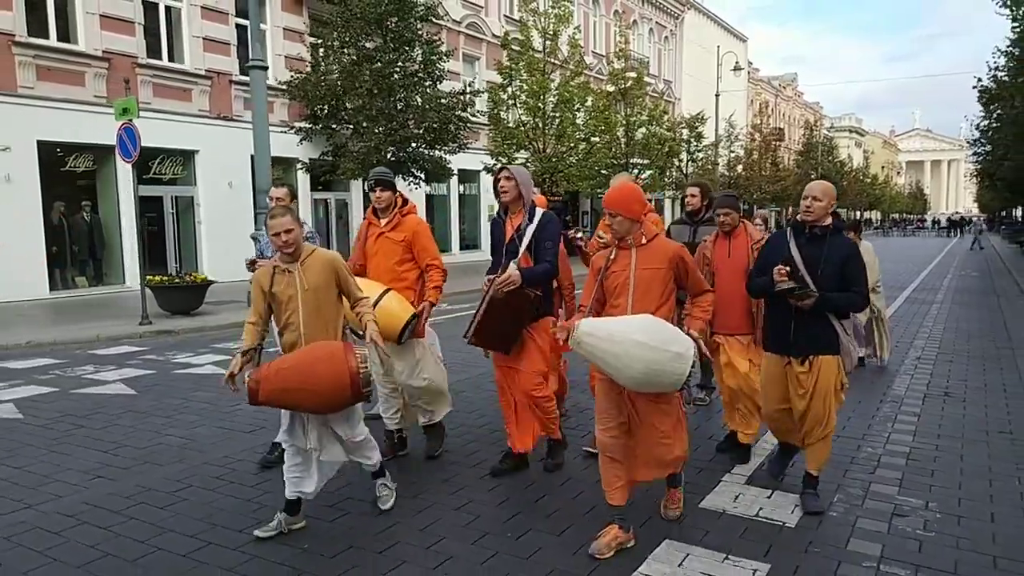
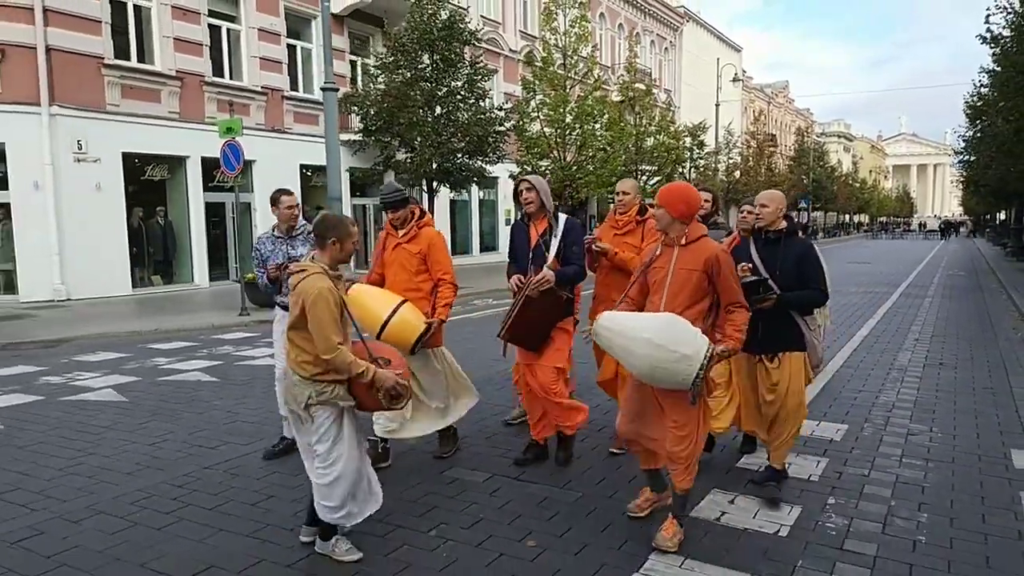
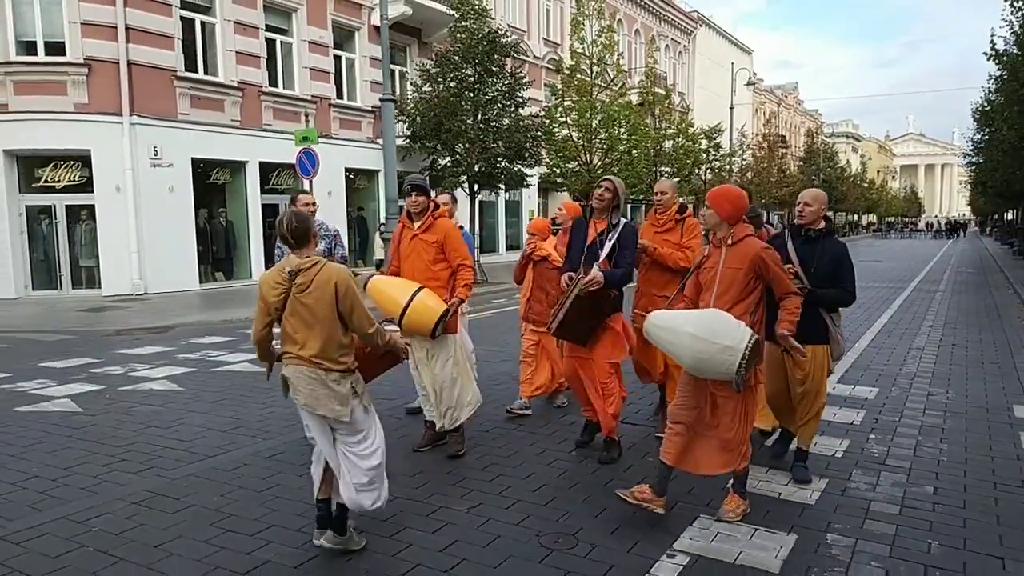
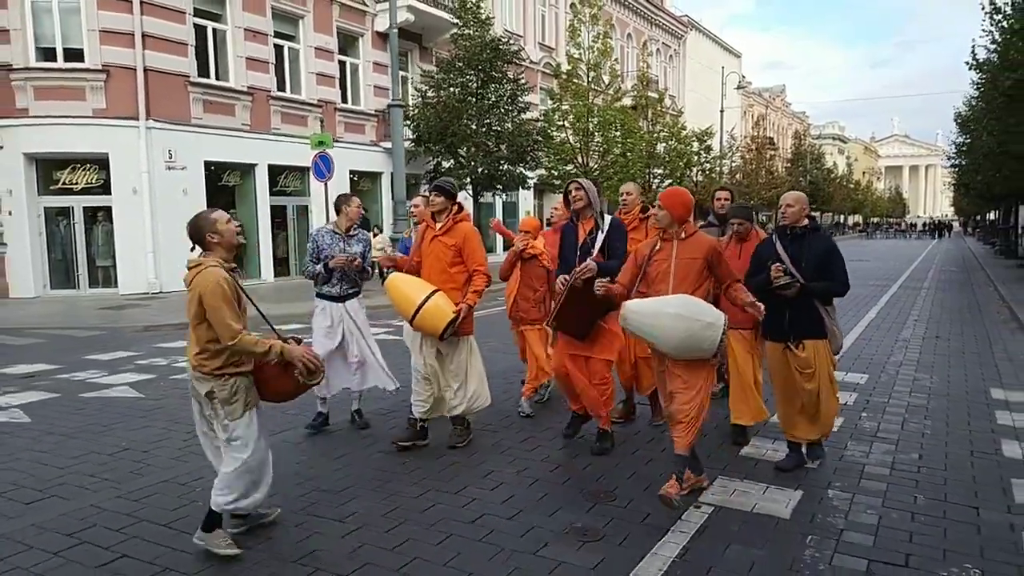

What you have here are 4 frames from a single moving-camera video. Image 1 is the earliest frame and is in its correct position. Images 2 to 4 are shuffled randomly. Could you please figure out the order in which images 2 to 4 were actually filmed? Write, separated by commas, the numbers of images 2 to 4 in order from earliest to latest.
2, 3, 4
